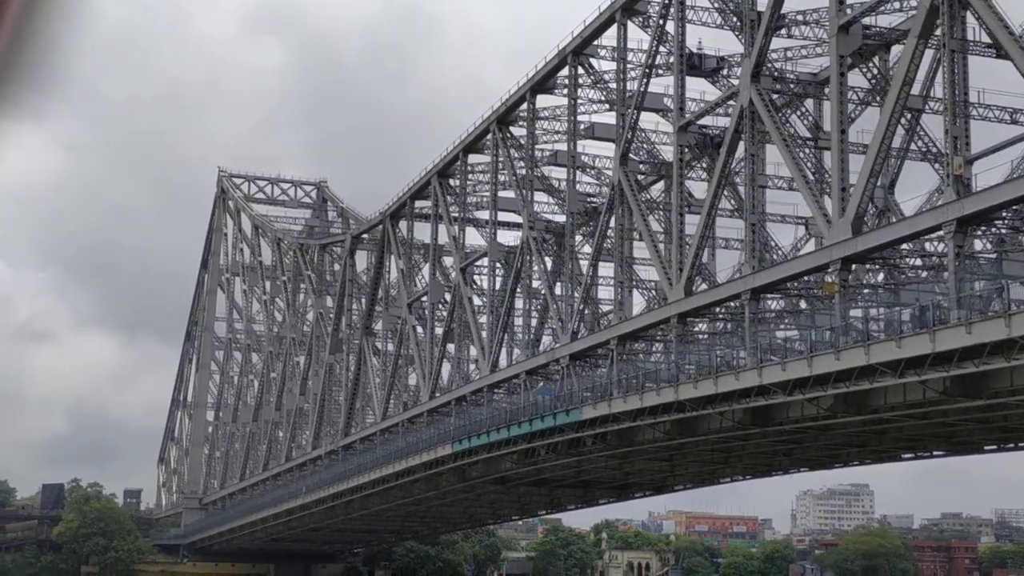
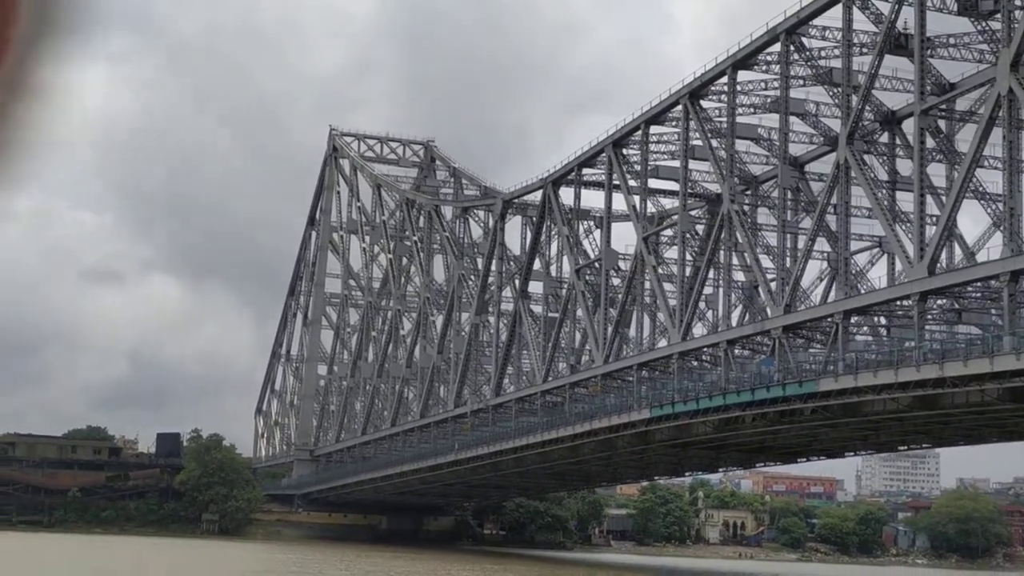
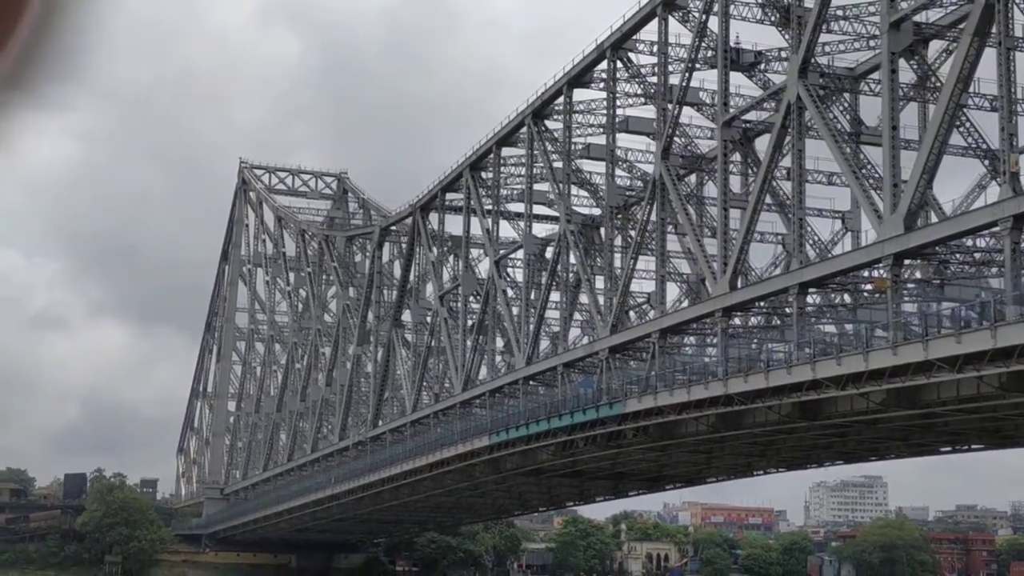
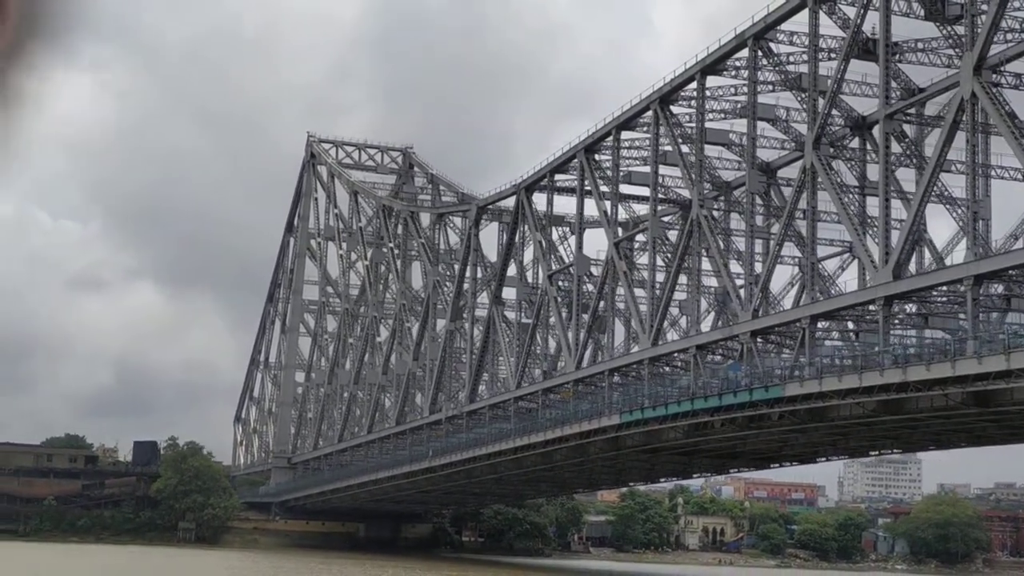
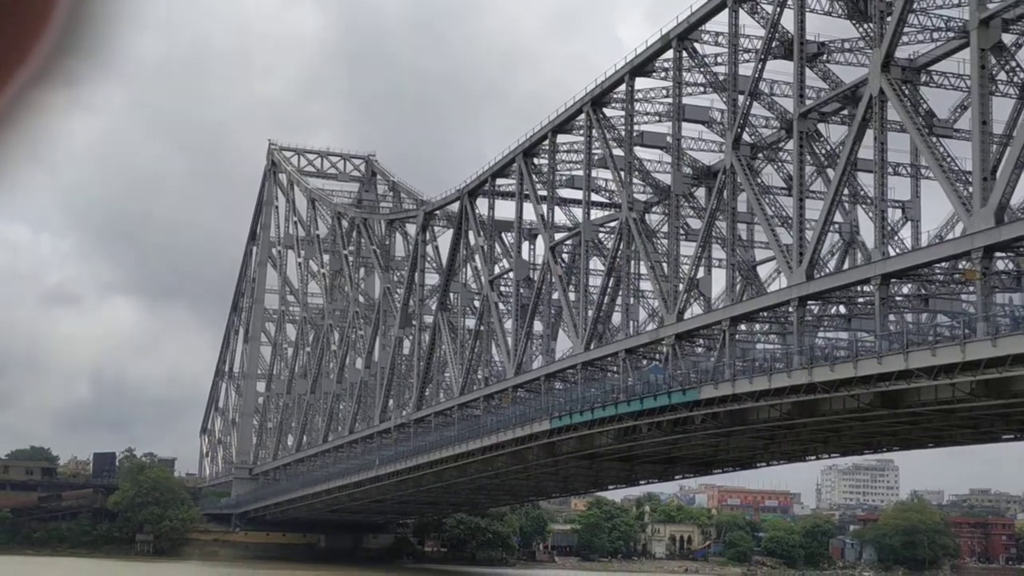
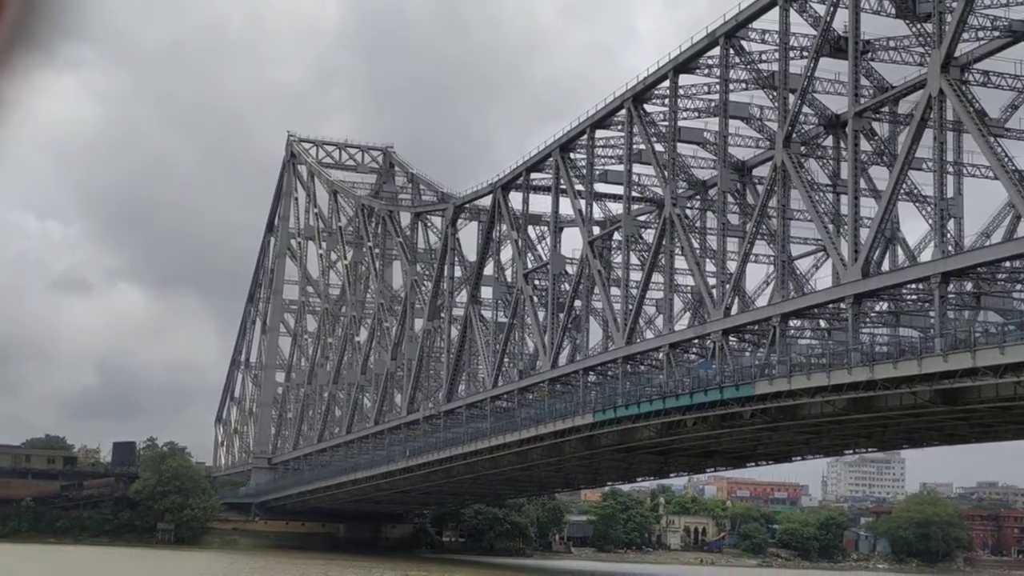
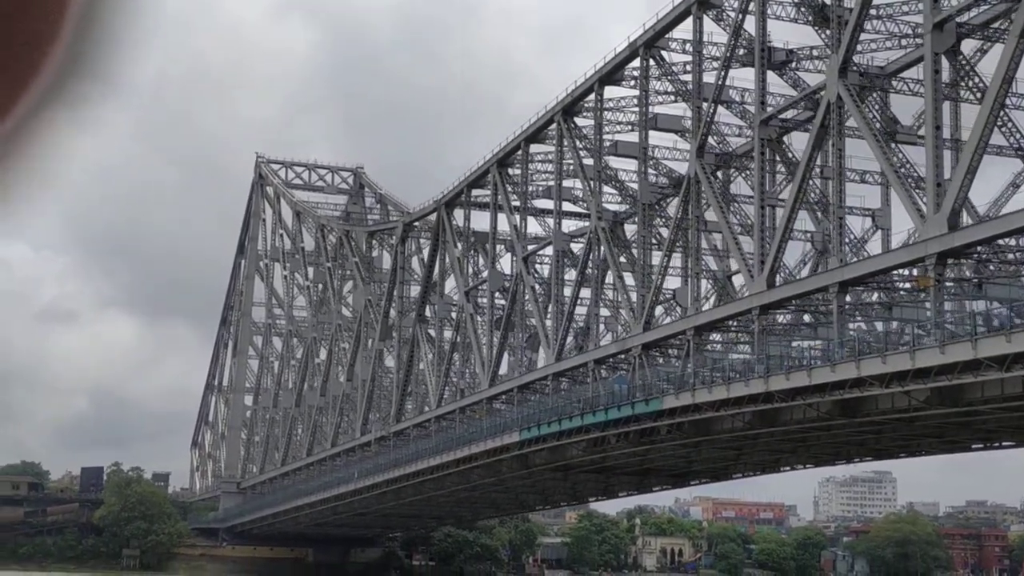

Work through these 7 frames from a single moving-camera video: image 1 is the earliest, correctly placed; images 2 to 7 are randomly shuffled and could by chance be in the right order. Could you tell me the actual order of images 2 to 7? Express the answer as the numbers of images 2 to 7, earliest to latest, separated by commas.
3, 7, 5, 6, 4, 2
